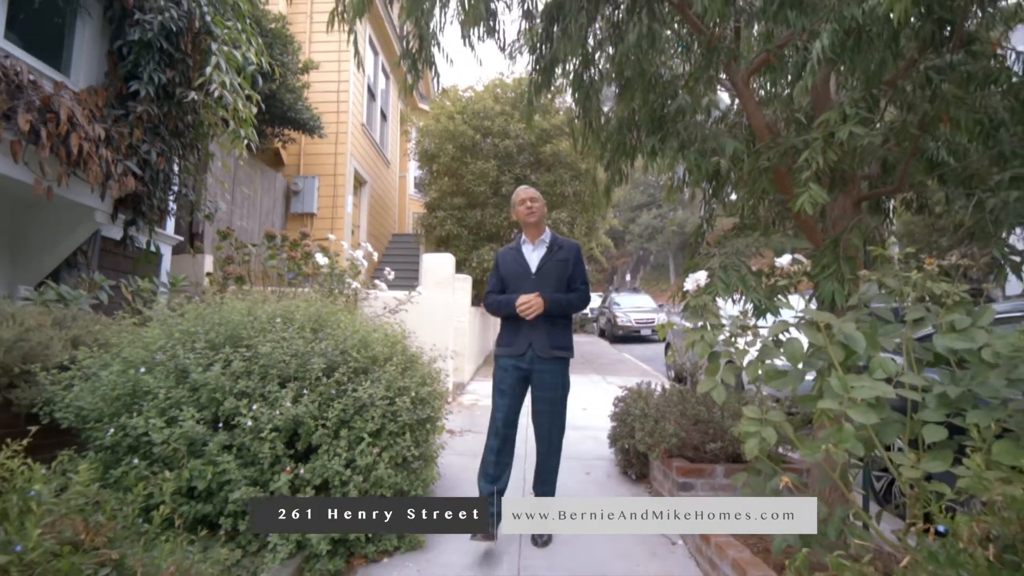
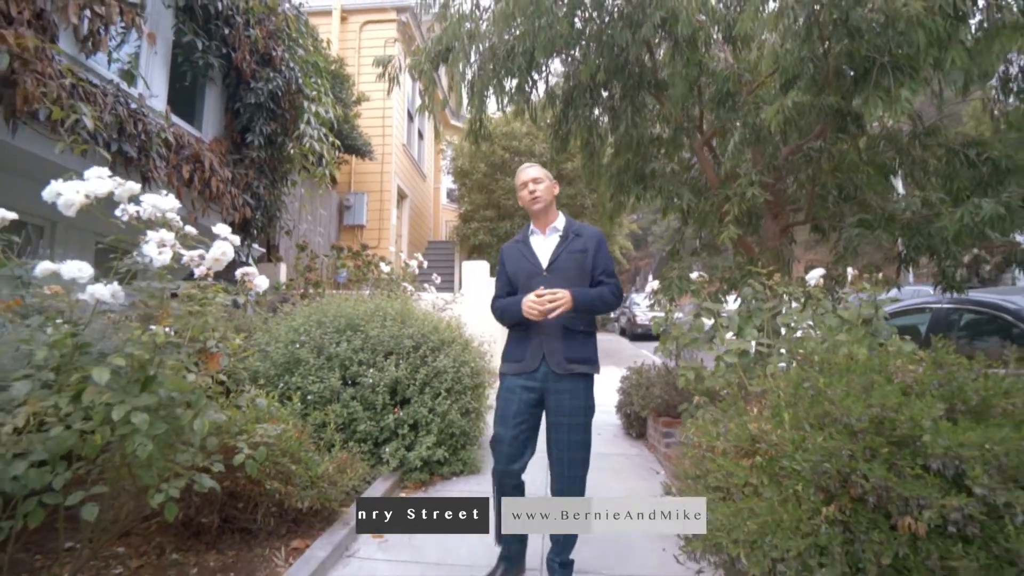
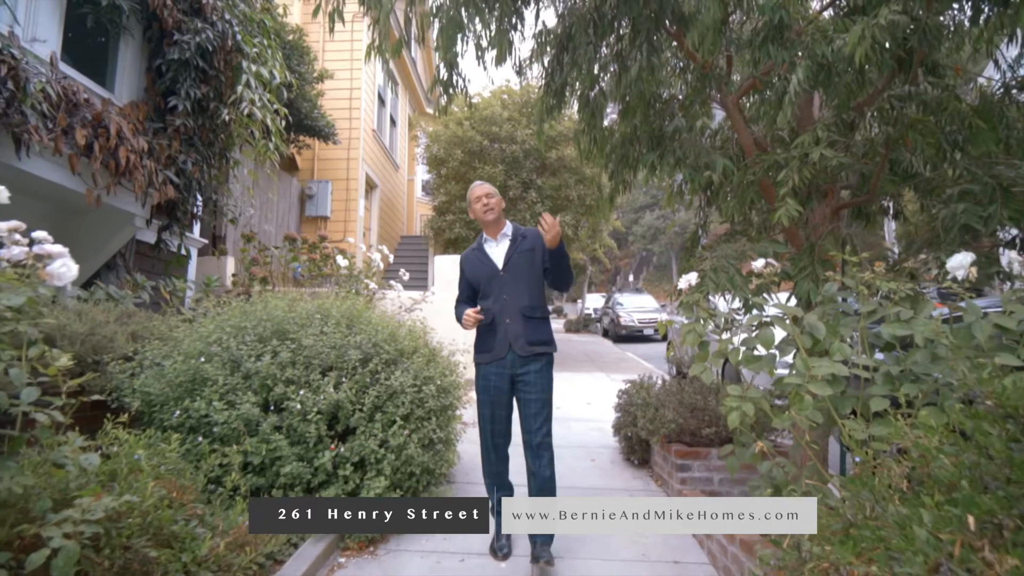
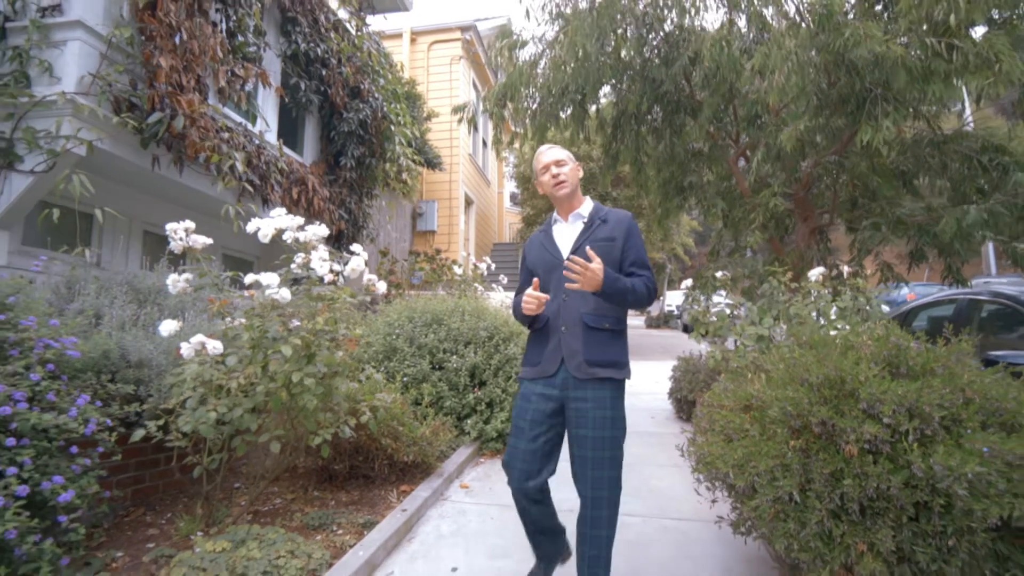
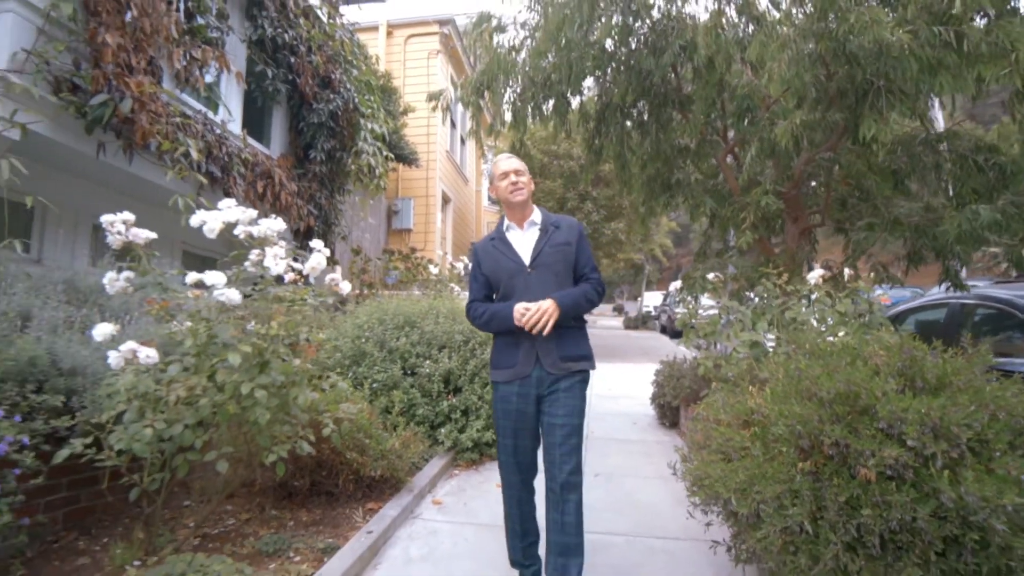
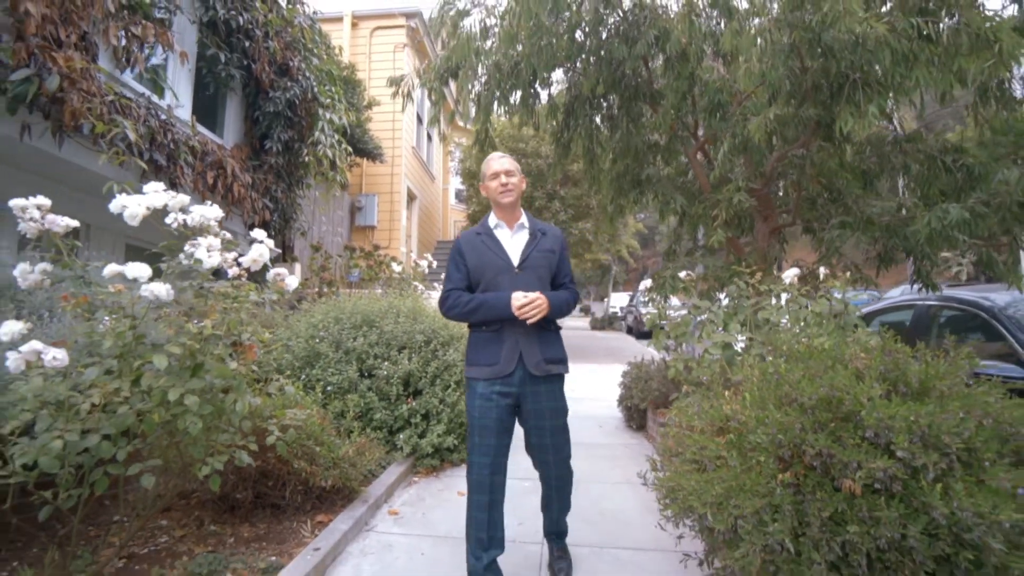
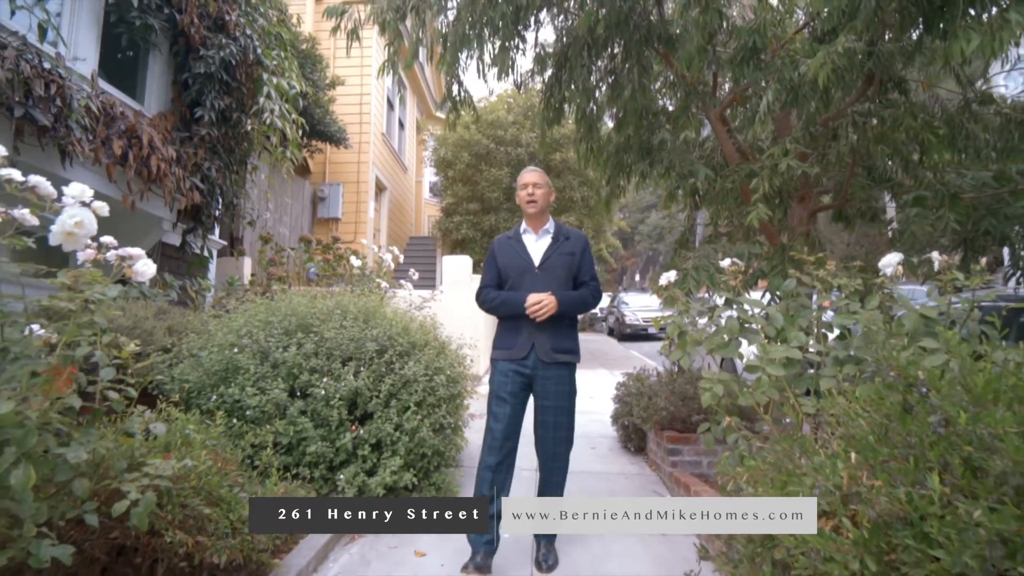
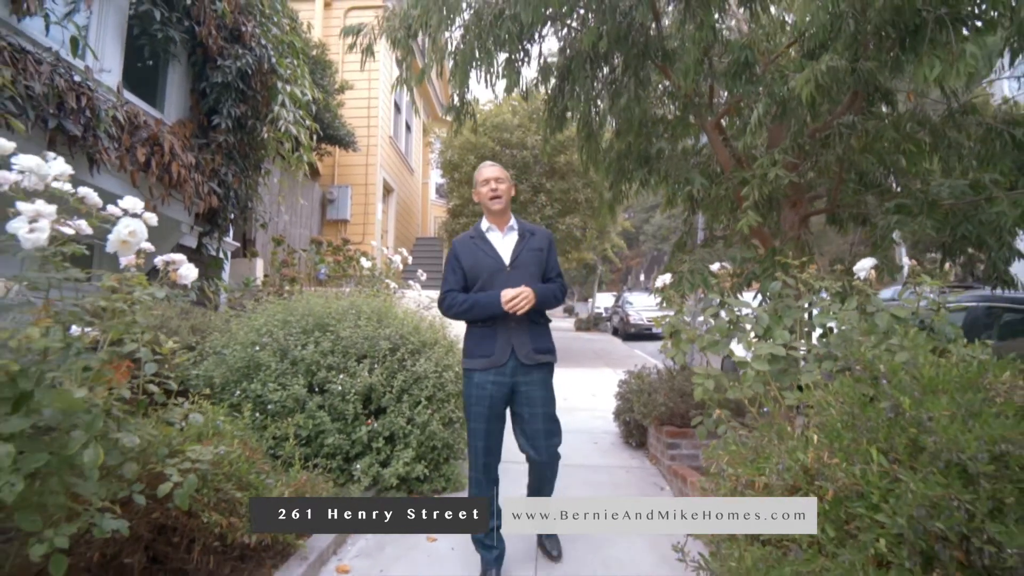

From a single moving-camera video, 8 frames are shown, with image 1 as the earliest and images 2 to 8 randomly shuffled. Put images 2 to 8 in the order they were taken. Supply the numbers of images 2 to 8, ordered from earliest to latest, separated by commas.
3, 7, 8, 2, 6, 5, 4
